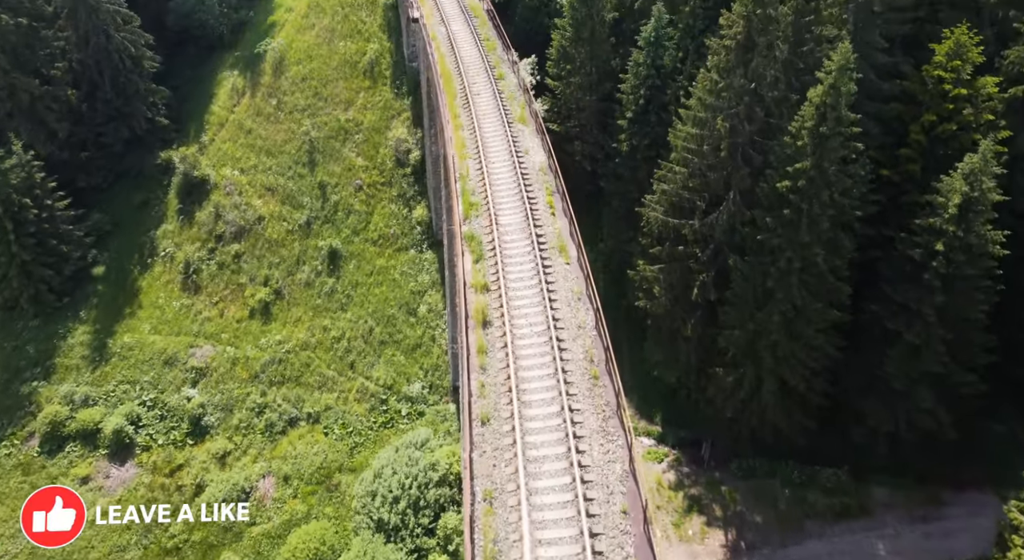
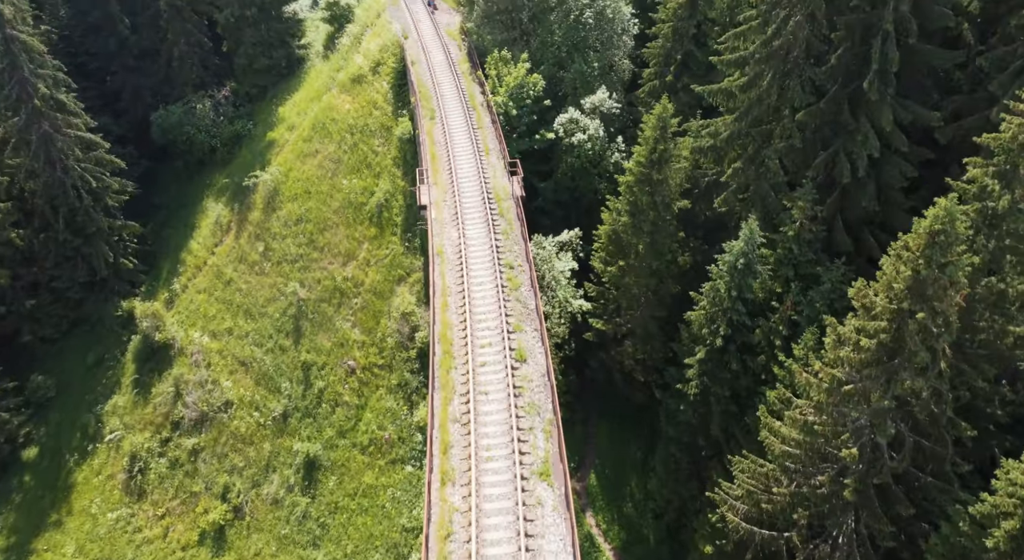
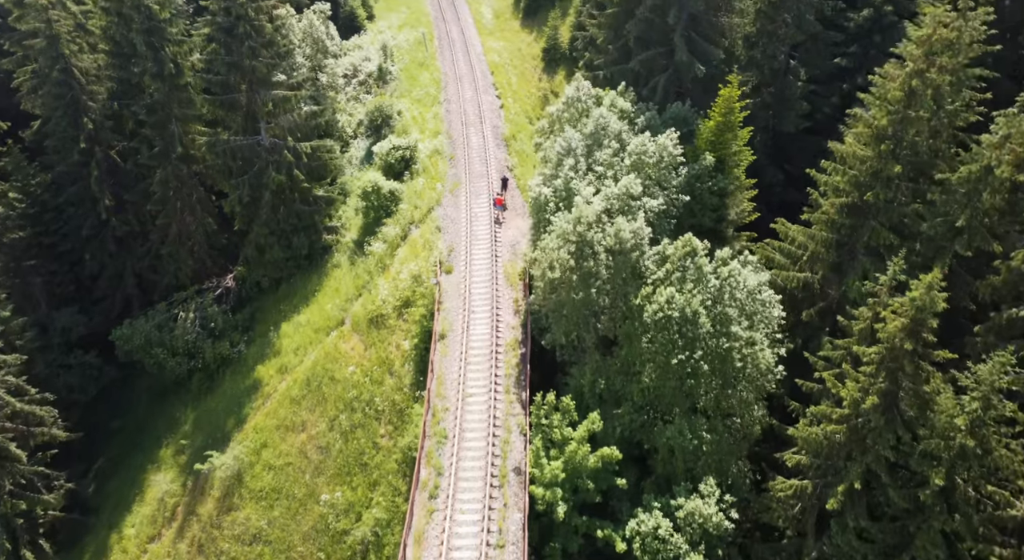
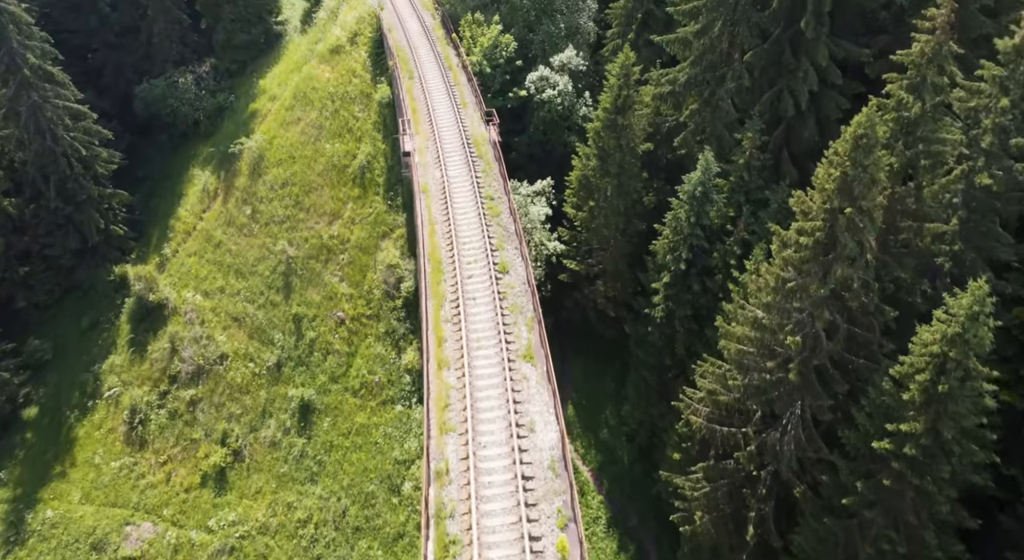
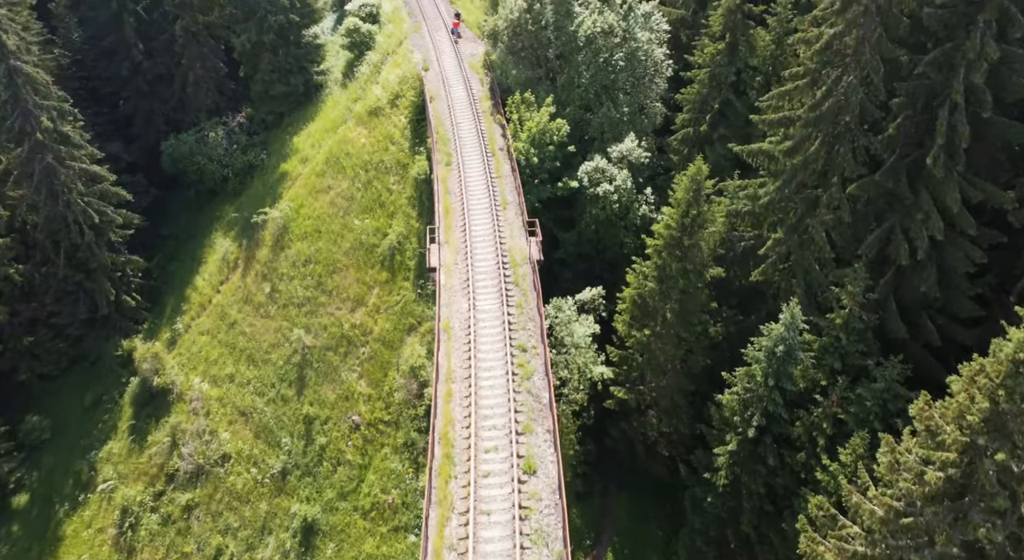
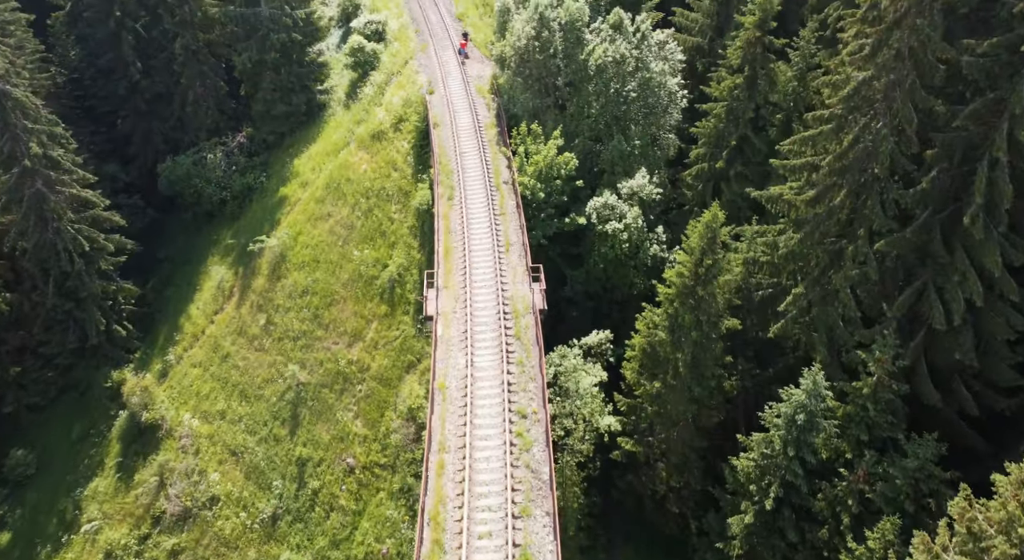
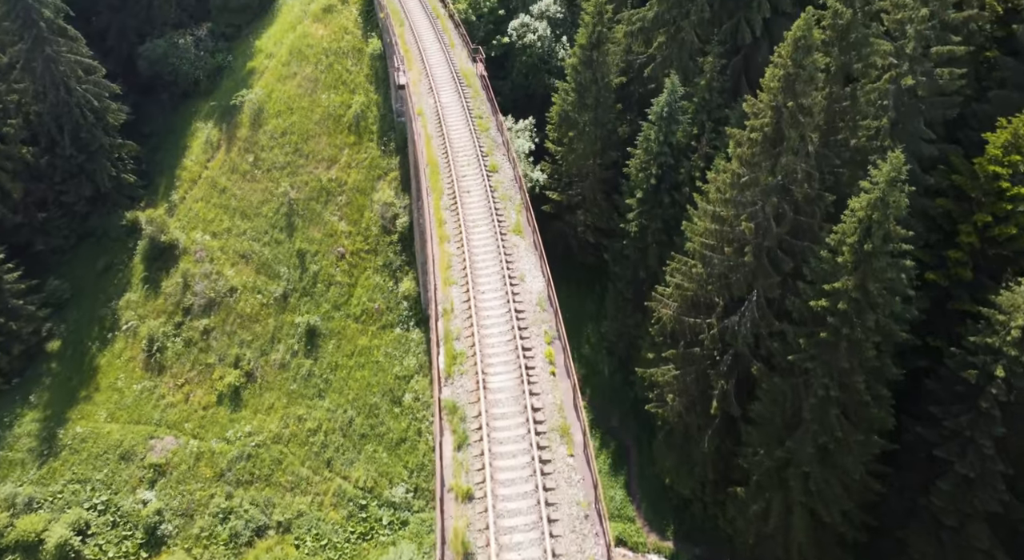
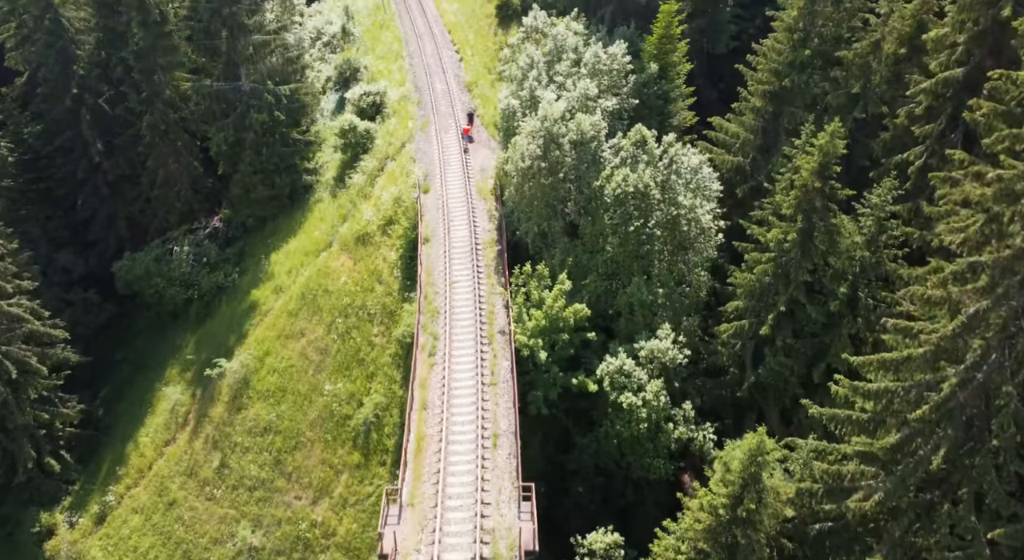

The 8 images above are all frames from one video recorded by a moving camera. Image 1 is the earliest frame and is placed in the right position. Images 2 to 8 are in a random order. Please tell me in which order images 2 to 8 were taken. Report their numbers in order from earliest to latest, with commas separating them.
7, 4, 2, 5, 6, 8, 3
